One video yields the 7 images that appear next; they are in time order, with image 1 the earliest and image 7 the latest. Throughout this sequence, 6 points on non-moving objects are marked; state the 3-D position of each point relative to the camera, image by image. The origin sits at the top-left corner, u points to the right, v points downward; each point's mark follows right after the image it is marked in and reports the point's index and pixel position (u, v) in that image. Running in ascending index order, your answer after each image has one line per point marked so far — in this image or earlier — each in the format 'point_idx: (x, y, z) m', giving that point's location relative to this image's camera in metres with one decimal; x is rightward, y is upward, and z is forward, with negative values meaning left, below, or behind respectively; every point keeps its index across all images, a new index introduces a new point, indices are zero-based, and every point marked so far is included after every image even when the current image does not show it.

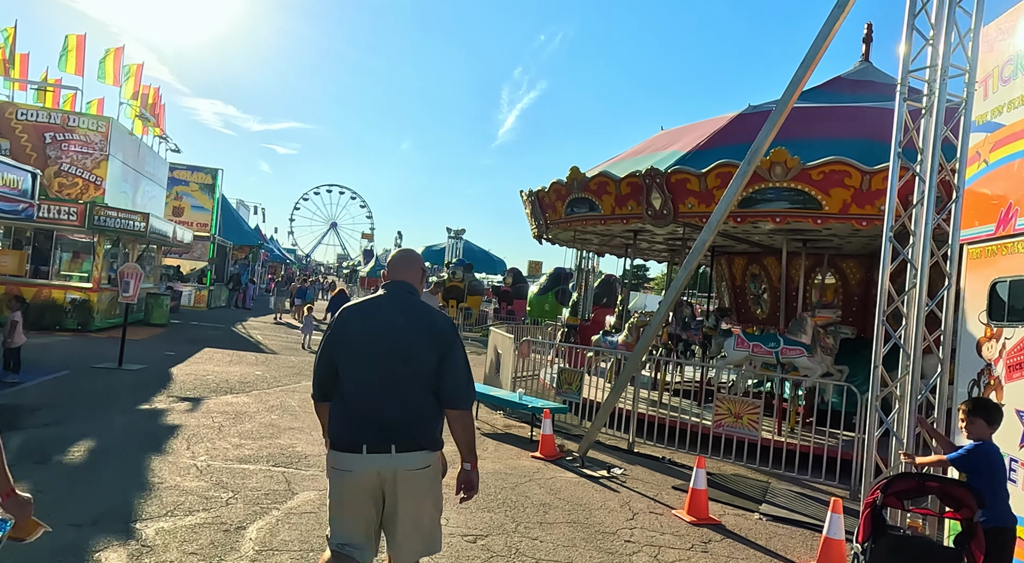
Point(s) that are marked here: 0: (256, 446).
0: (-2.6, -1.7, +6.3) m
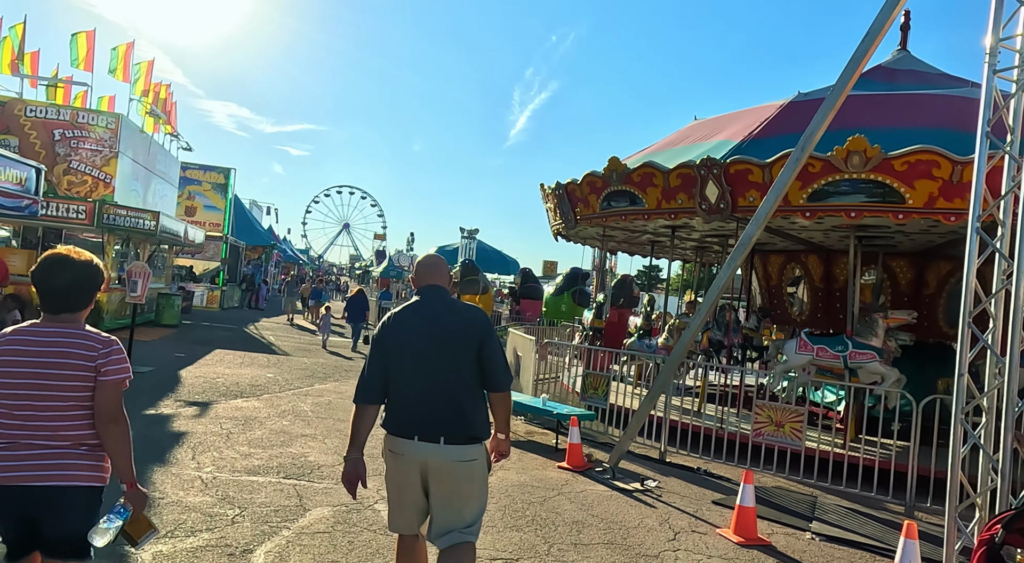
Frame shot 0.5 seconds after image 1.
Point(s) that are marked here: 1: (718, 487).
0: (-2.4, -1.7, +5.9) m
1: (+2.1, -2.1, +6.3) m
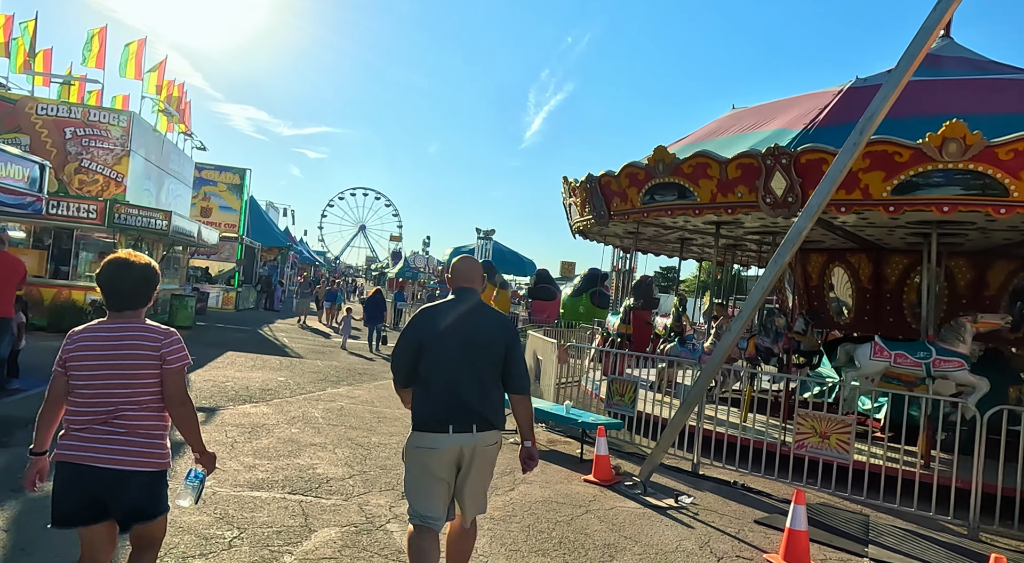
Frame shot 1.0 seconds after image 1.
0: (-2.1, -1.7, +5.5) m
1: (+2.3, -2.1, +5.8) m
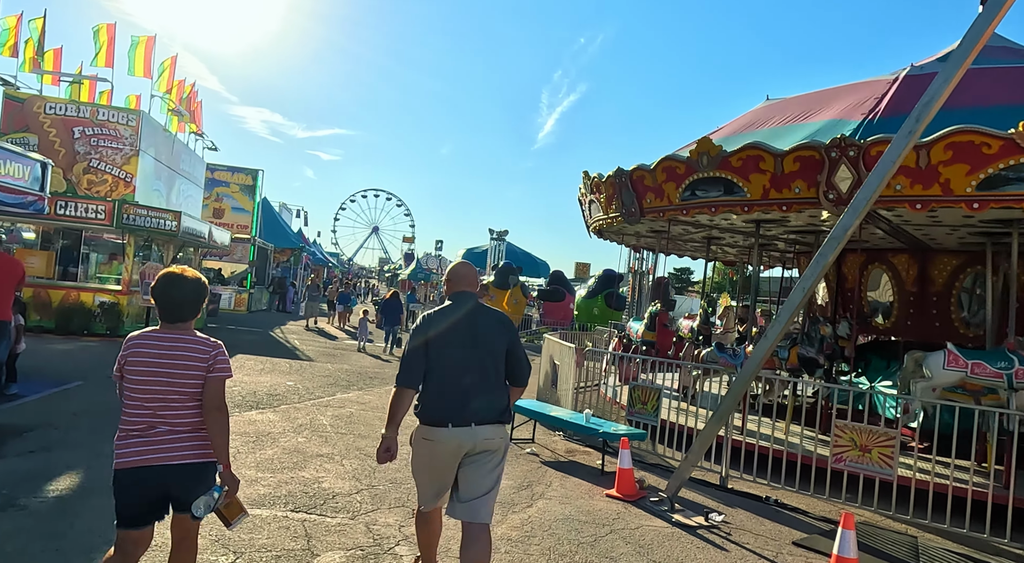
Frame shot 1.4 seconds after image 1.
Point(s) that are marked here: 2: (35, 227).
0: (-2.0, -1.7, +5.2) m
1: (+2.5, -2.1, +5.4) m
2: (-10.3, +1.2, +13.5) m
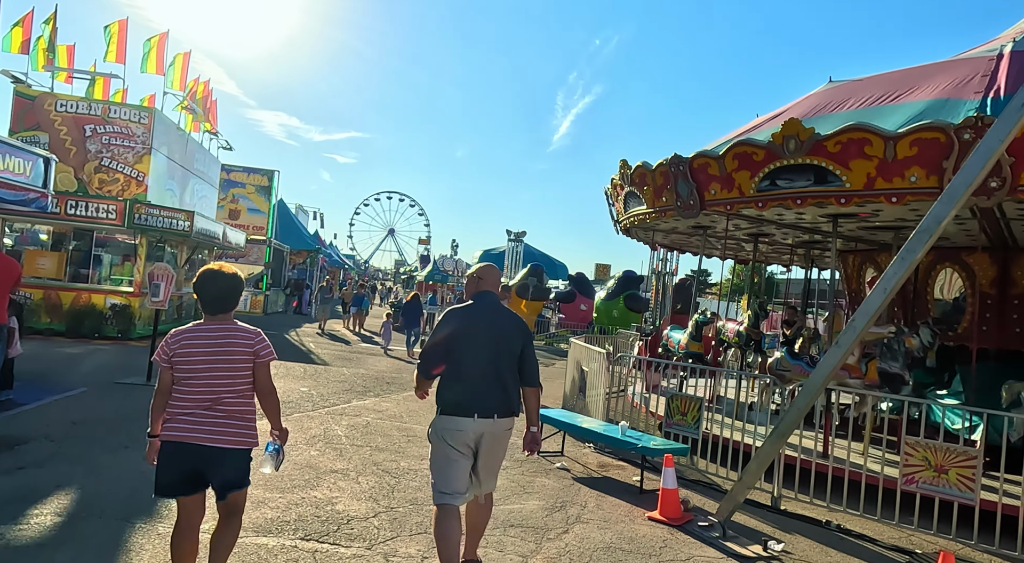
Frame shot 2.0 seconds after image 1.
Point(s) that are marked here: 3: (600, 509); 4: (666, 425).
0: (-1.7, -1.7, +4.7) m
1: (+2.7, -2.1, +4.8) m
2: (-9.9, +1.2, +13.2) m
3: (+0.8, -2.0, +5.4) m
4: (+1.7, -1.6, +6.9) m
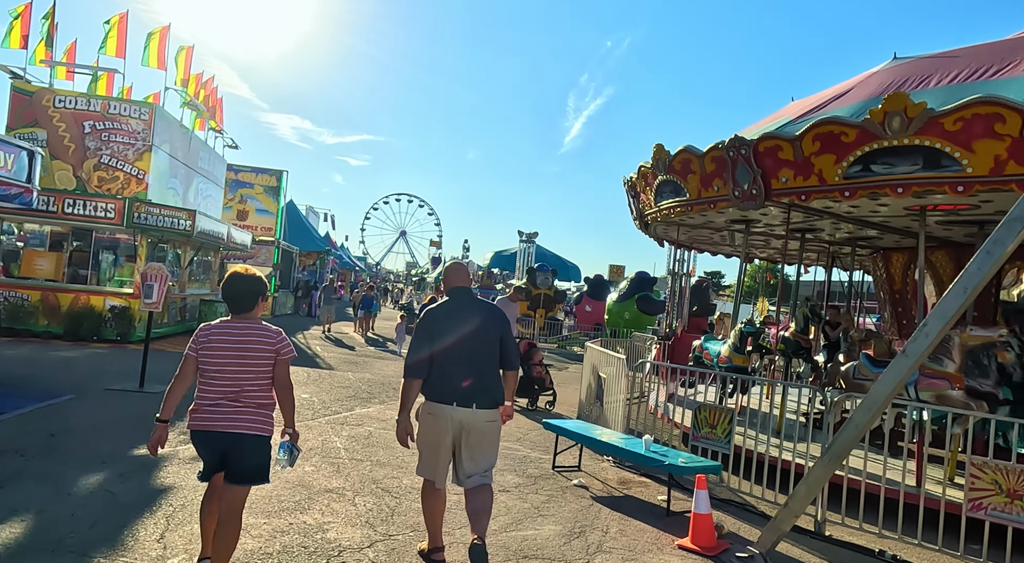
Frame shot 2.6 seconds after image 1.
0: (-1.6, -1.7, +4.2) m
1: (+2.8, -2.1, +4.2) m
2: (-9.6, +1.1, +12.8) m
3: (+0.9, -2.0, +4.9) m
4: (+1.9, -1.6, +6.3) m
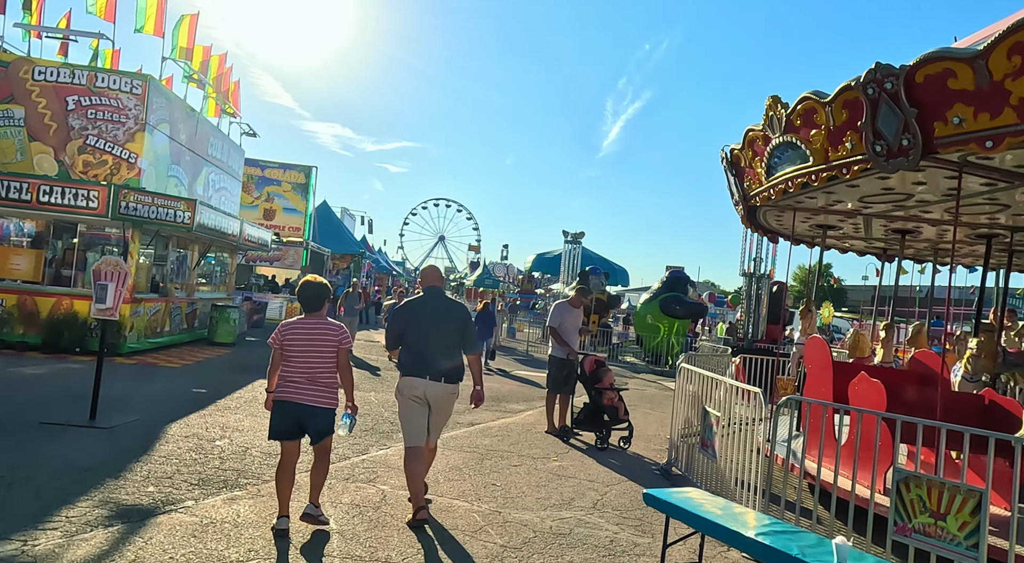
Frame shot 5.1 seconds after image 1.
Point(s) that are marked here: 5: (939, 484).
0: (-1.2, -1.6, +2.0) m
1: (+3.3, -2.0, +1.7) m
2: (-8.7, +1.1, +11.1) m
3: (+1.3, -1.9, +2.5) m
4: (+2.4, -1.6, +3.8) m
5: (+2.5, -1.2, +3.6) m
